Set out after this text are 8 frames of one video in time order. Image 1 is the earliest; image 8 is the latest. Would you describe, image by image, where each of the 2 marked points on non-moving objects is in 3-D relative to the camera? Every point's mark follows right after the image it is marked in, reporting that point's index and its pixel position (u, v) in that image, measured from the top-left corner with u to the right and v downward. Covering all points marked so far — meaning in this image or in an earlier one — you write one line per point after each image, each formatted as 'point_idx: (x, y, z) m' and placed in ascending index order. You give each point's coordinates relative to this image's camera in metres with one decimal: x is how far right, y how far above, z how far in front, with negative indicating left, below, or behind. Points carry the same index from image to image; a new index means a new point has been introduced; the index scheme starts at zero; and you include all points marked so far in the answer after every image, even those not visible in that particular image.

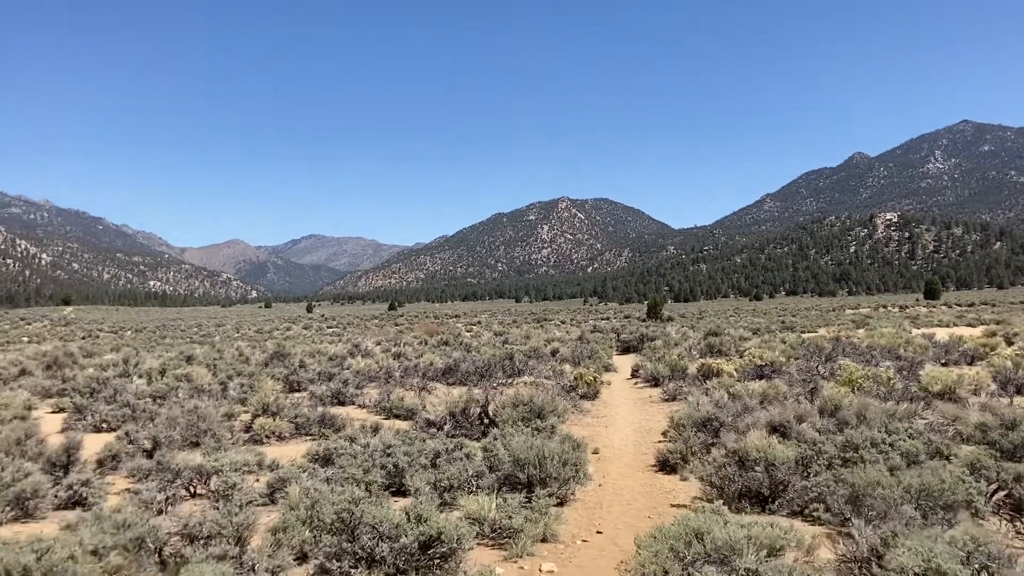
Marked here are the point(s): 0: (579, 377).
0: (+1.3, -1.7, +17.6) m
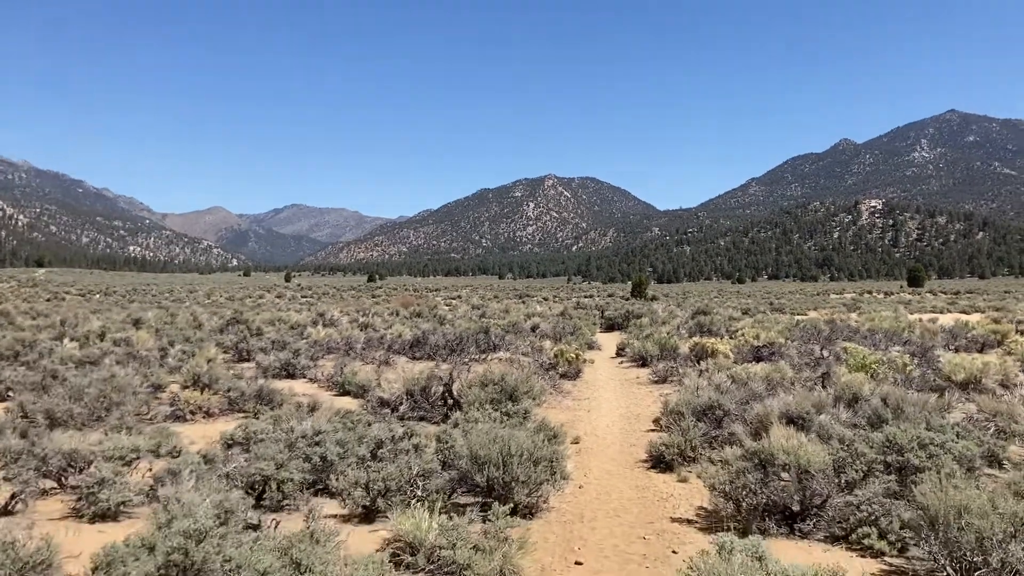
0: (+0.8, -1.1, +15.9) m
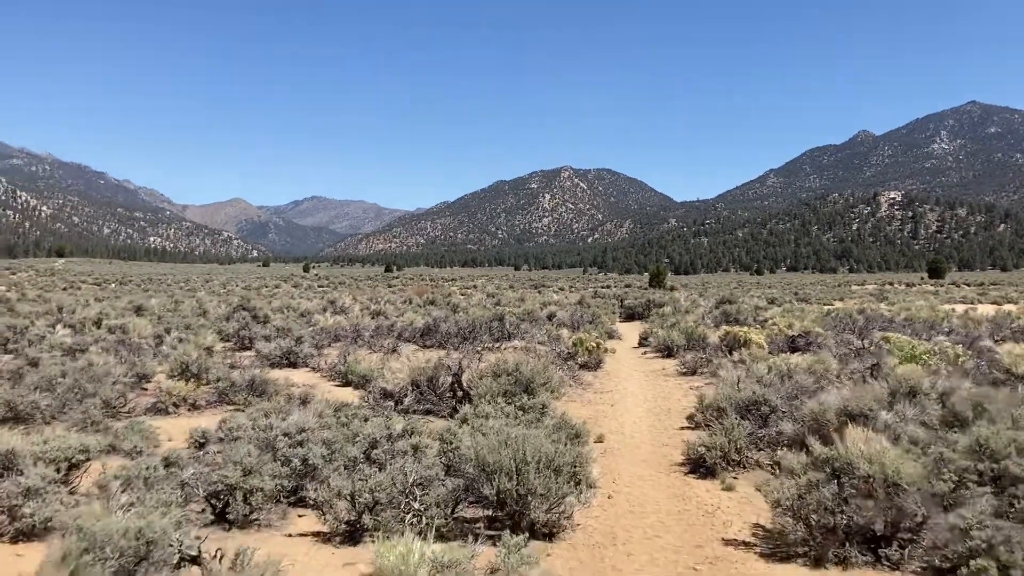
0: (+1.1, -0.9, +14.8) m
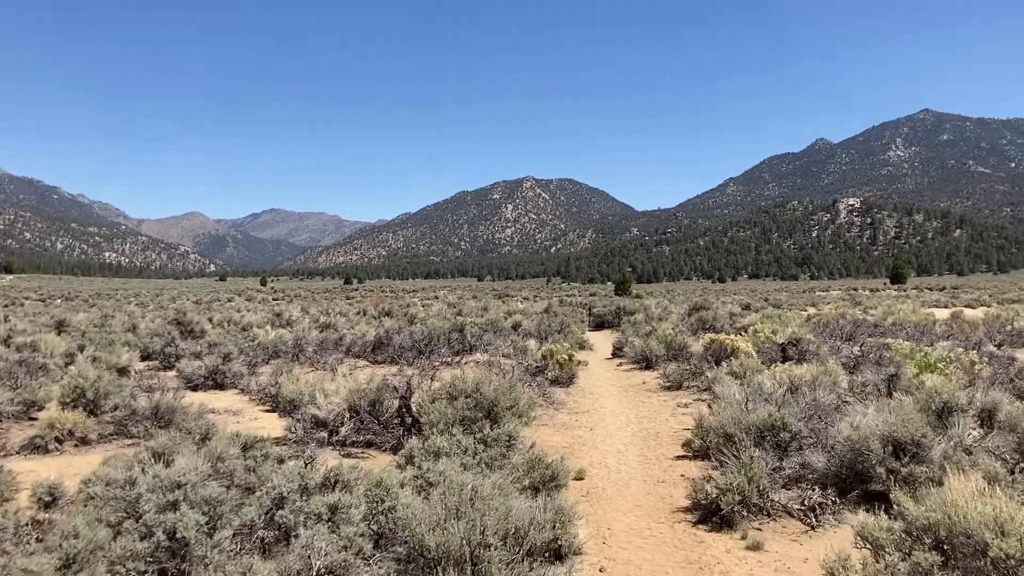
0: (+0.5, -1.0, +13.2) m
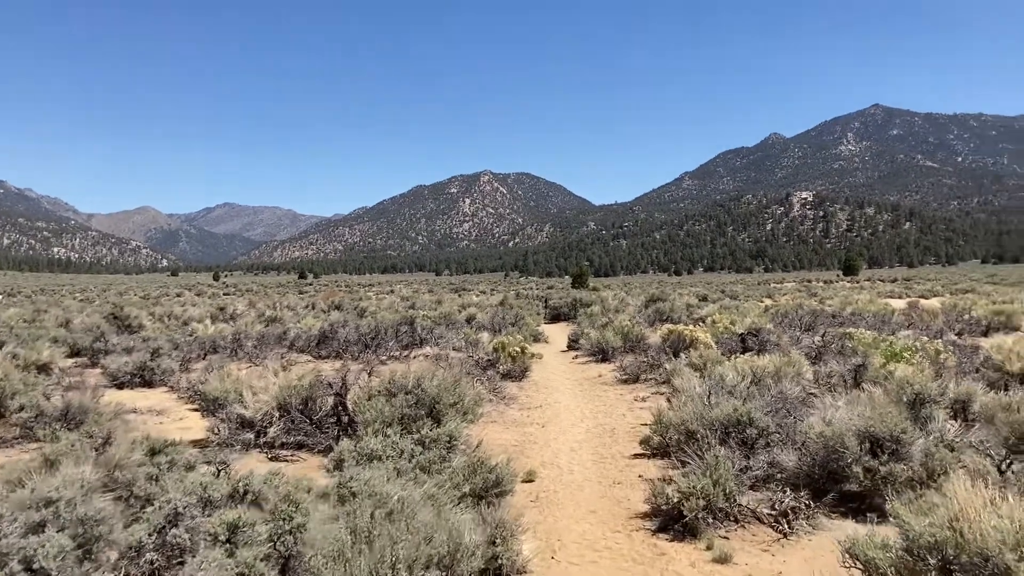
0: (-0.2, -0.8, +12.6) m
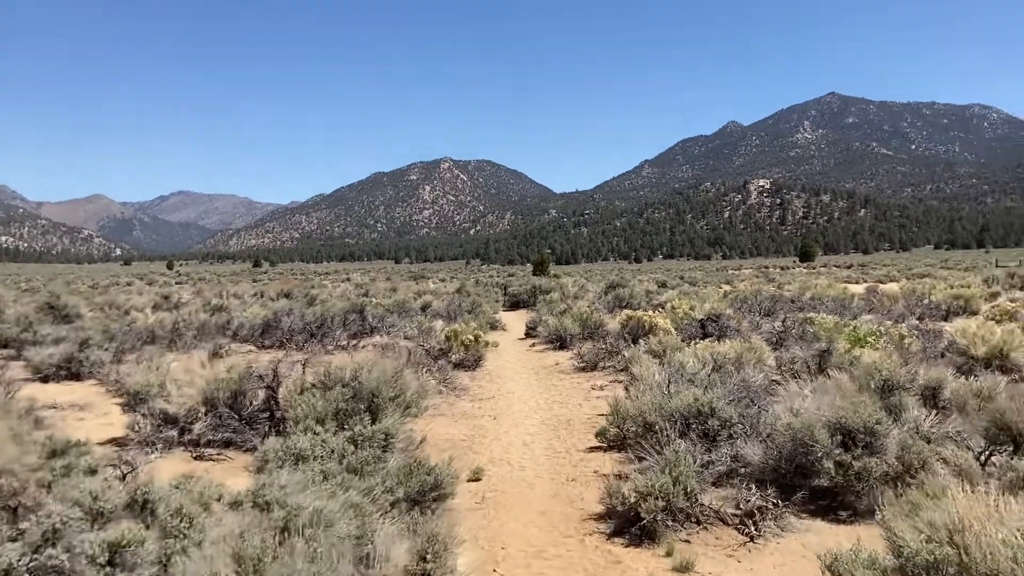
0: (-0.8, -0.6, +12.0) m
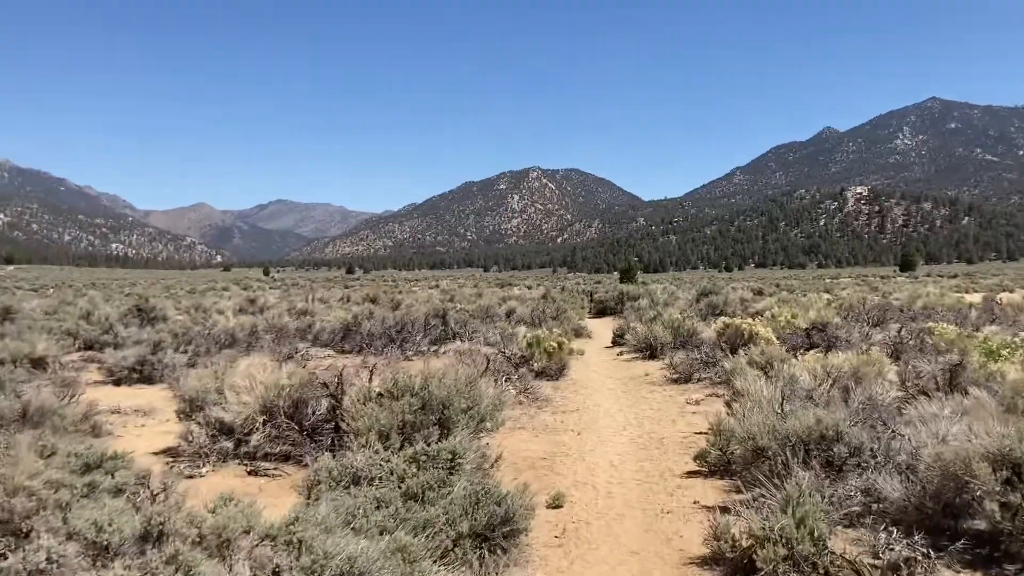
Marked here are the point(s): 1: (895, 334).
0: (+0.3, -0.7, +11.3) m
1: (+5.0, -0.6, +12.0) m
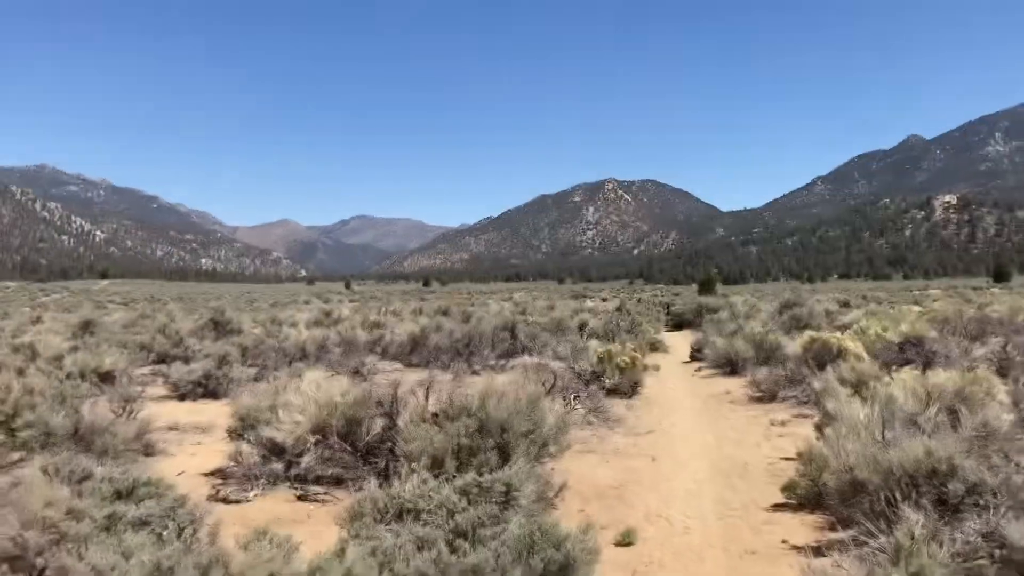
0: (+1.1, -0.8, +10.8) m
1: (+5.8, -0.7, +11.1) m
